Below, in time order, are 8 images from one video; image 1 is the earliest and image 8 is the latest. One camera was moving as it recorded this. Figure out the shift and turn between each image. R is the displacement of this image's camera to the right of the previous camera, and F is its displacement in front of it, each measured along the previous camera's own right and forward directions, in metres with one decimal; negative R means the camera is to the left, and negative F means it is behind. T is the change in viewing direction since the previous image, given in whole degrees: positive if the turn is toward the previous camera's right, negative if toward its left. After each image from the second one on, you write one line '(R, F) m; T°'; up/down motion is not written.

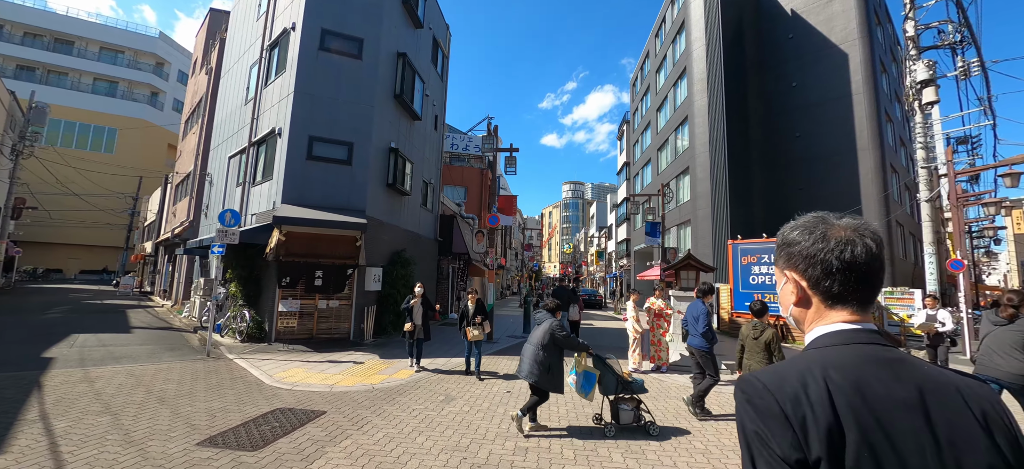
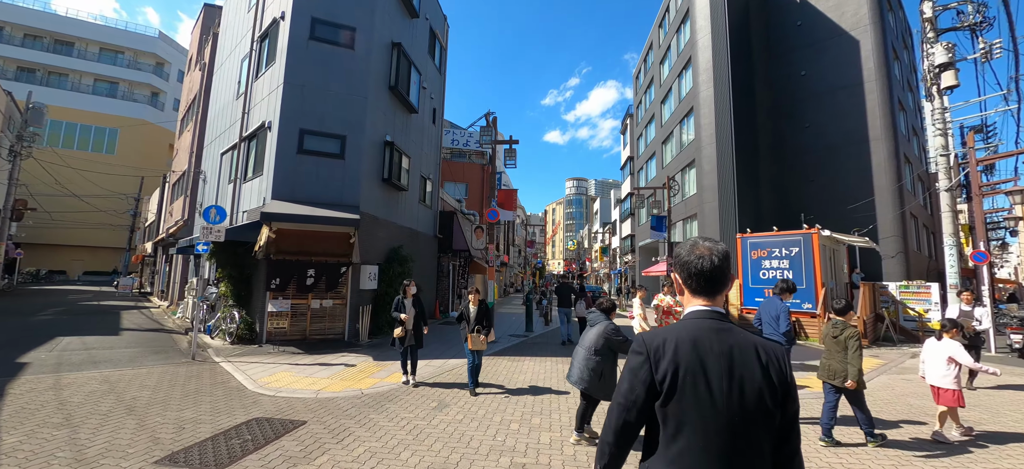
(+0.1, +0.5) m; -1°
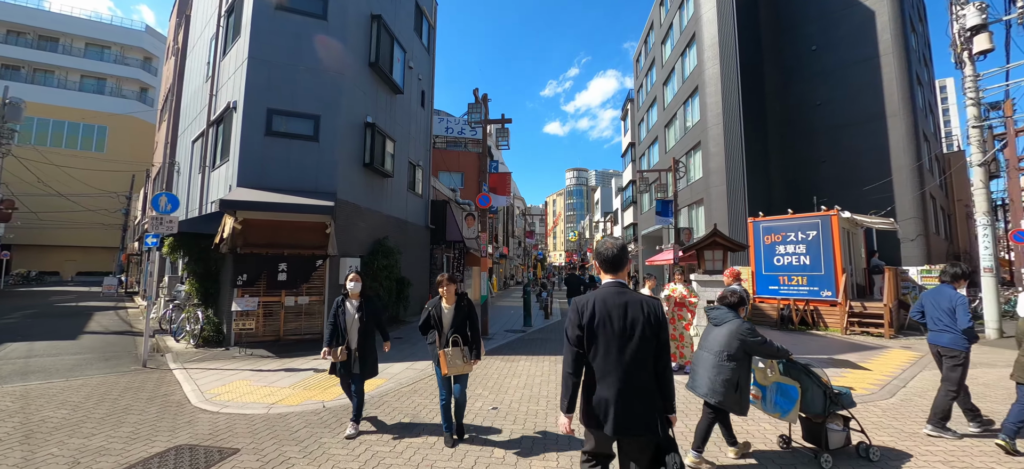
(+0.2, +1.0) m; 0°
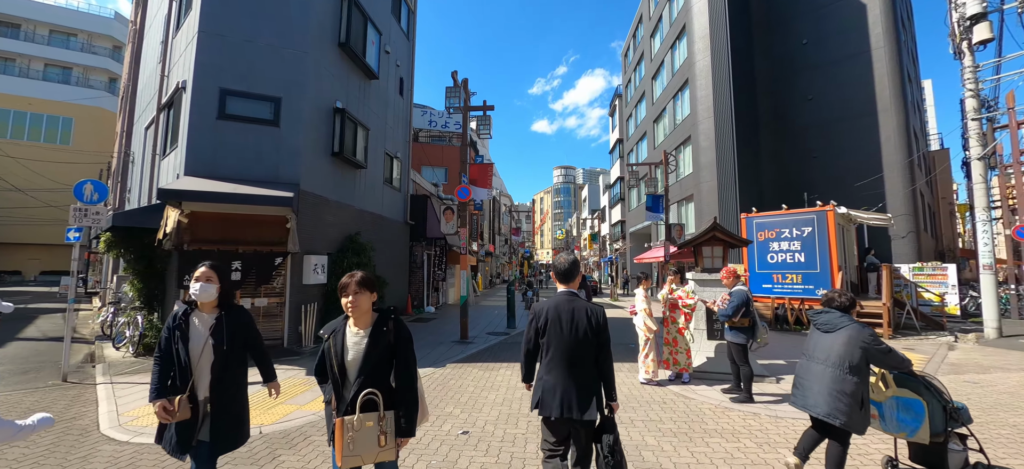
(+0.1, +0.8) m; +2°
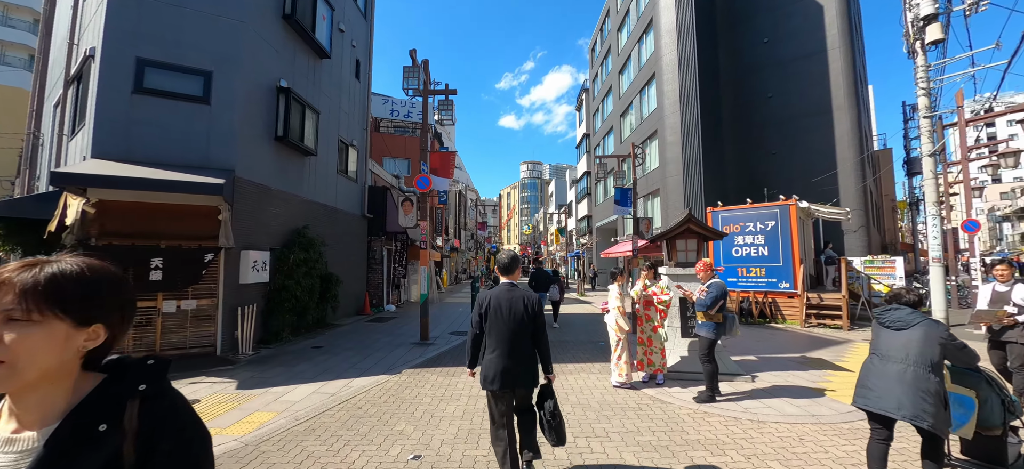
(+0.1, +0.6) m; +5°
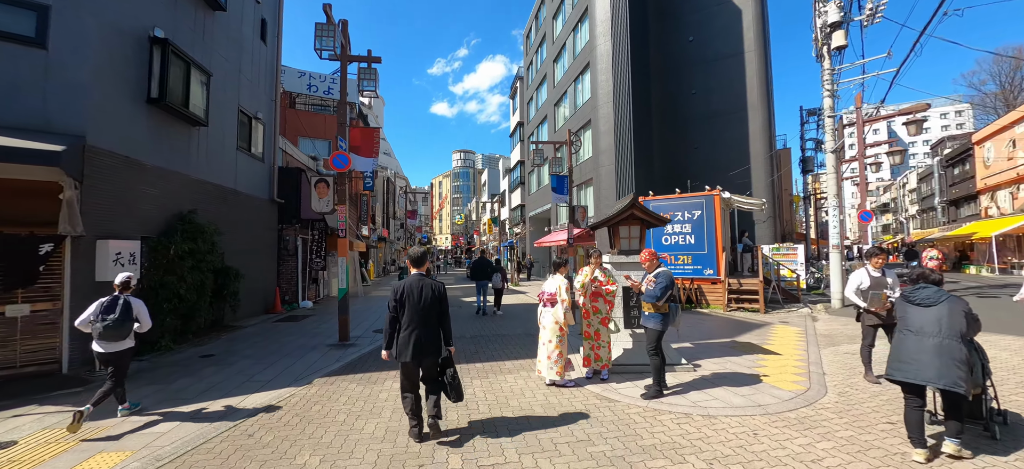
(0.0, +0.7) m; +9°
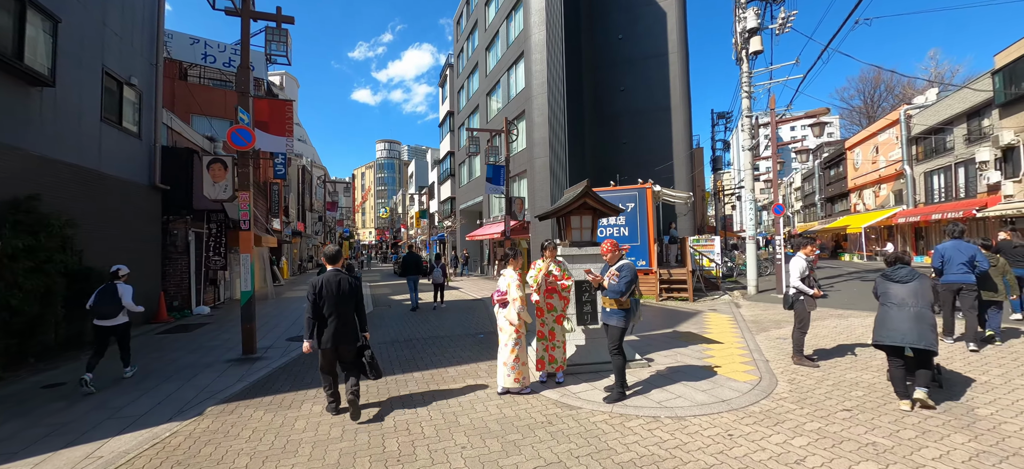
(-0.2, +0.7) m; +10°
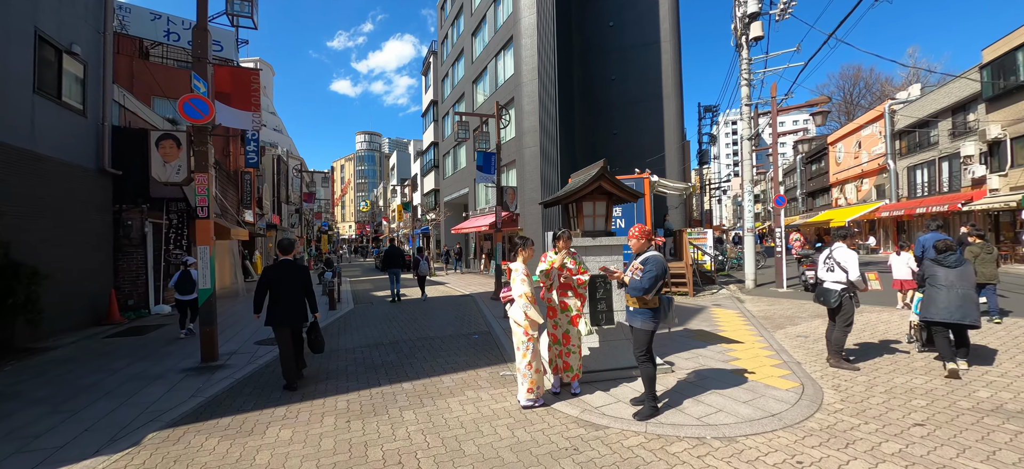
(-0.3, +0.8) m; +2°
